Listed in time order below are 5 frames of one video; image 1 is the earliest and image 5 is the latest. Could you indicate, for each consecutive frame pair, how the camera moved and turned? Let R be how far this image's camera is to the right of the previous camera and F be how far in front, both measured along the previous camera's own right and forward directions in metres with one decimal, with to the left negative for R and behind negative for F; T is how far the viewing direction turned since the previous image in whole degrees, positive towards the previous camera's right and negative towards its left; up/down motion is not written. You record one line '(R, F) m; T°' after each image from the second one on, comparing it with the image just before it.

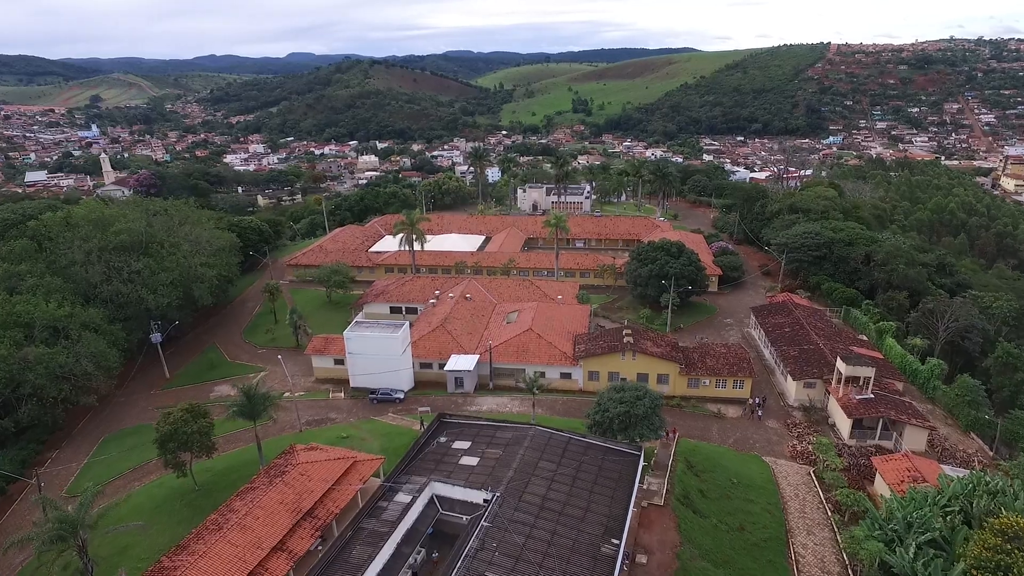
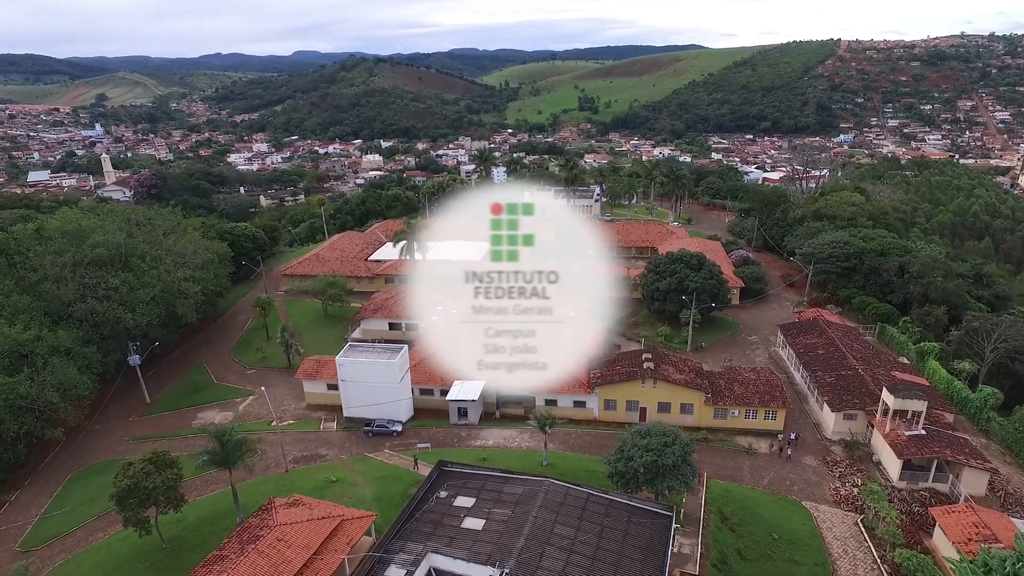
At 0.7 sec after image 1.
(-0.2, +3.2) m; -1°
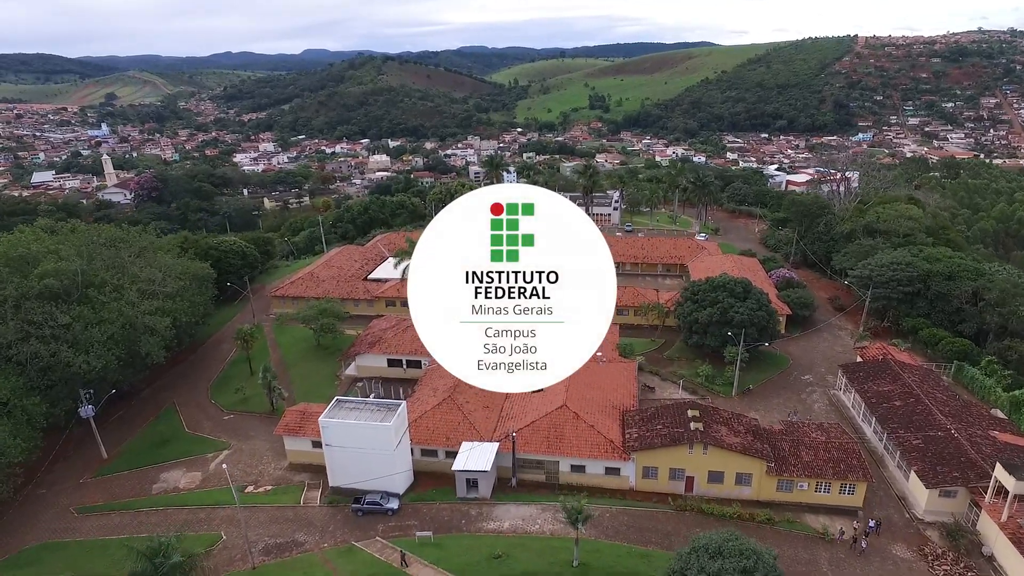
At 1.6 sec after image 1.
(-0.5, +5.6) m; -1°
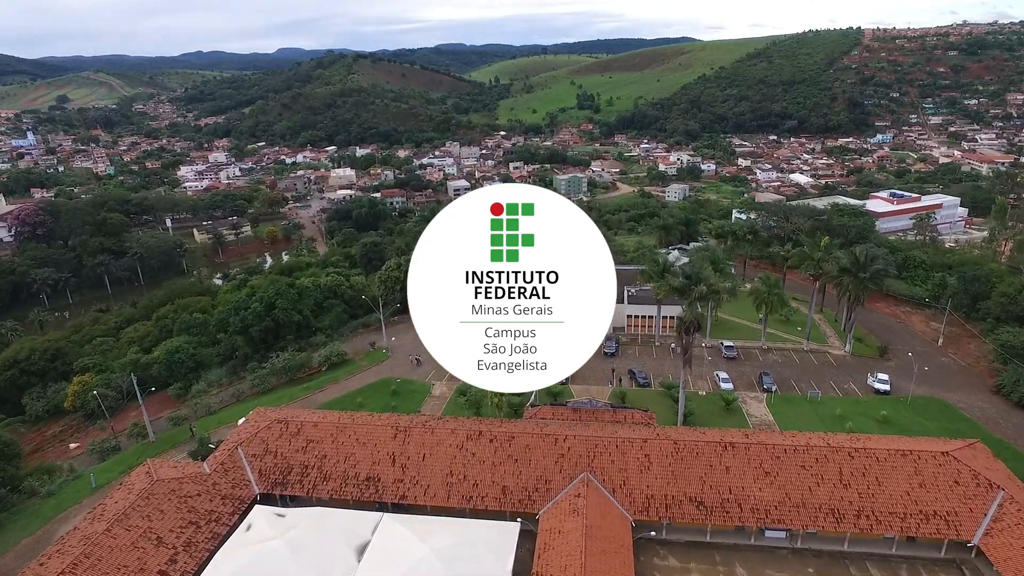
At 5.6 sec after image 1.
(-1.7, +33.0) m; +2°
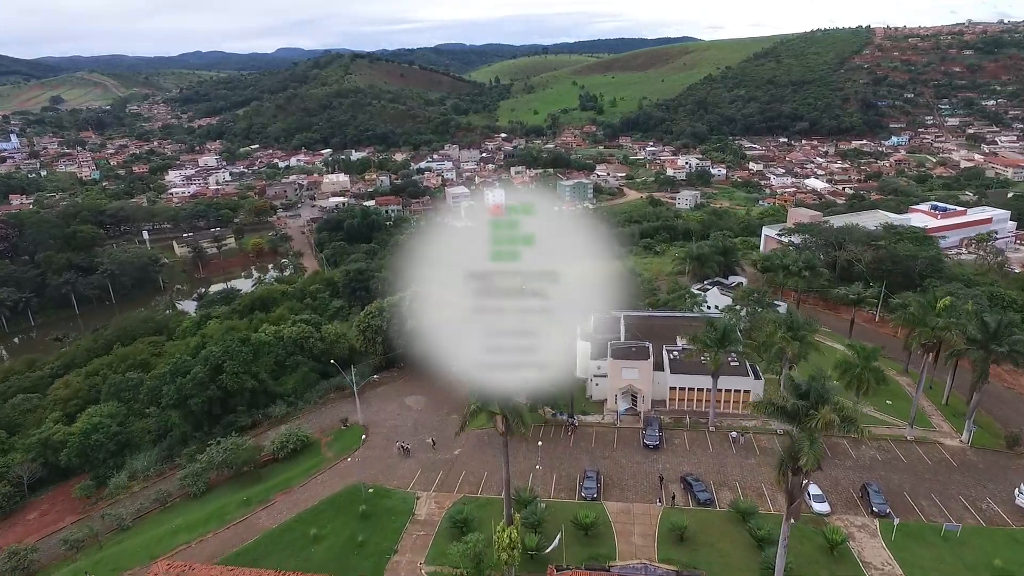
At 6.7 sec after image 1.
(-0.6, +10.0) m; 0°
